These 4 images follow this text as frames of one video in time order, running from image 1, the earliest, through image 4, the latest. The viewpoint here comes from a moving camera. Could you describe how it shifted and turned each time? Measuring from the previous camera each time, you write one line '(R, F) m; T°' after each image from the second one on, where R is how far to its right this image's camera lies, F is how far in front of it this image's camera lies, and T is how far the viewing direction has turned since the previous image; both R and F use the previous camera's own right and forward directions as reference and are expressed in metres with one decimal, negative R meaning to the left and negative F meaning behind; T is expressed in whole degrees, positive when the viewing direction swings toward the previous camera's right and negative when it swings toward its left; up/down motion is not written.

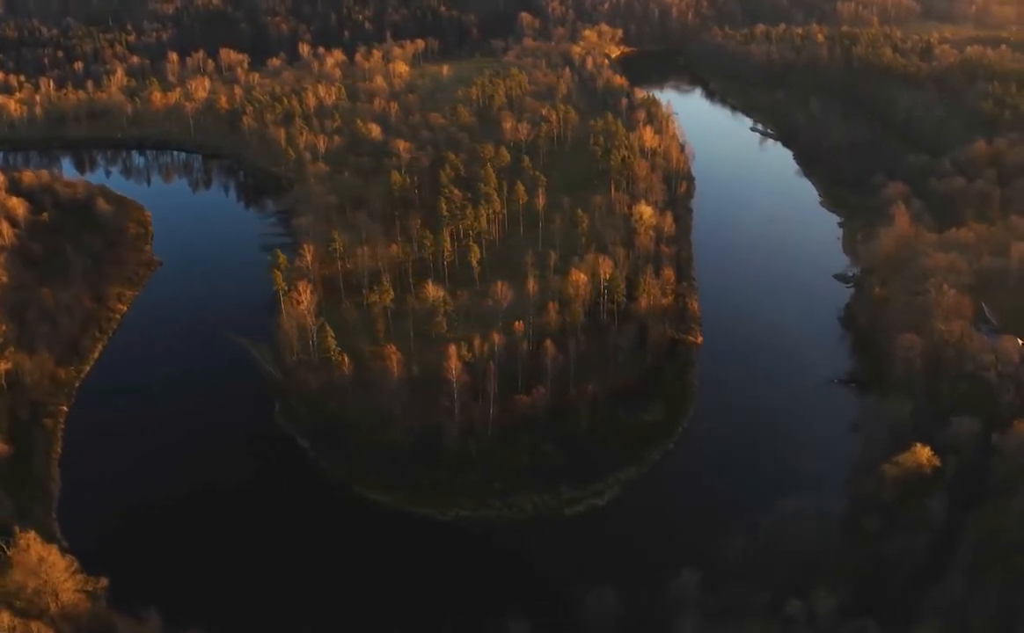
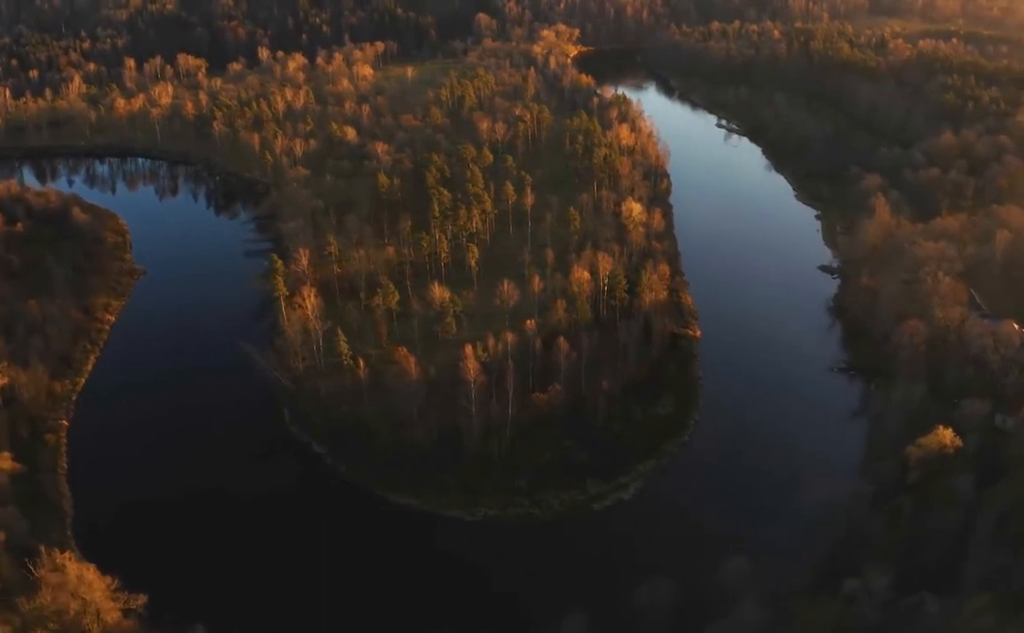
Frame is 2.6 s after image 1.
(-1.3, +0.2) m; +2°
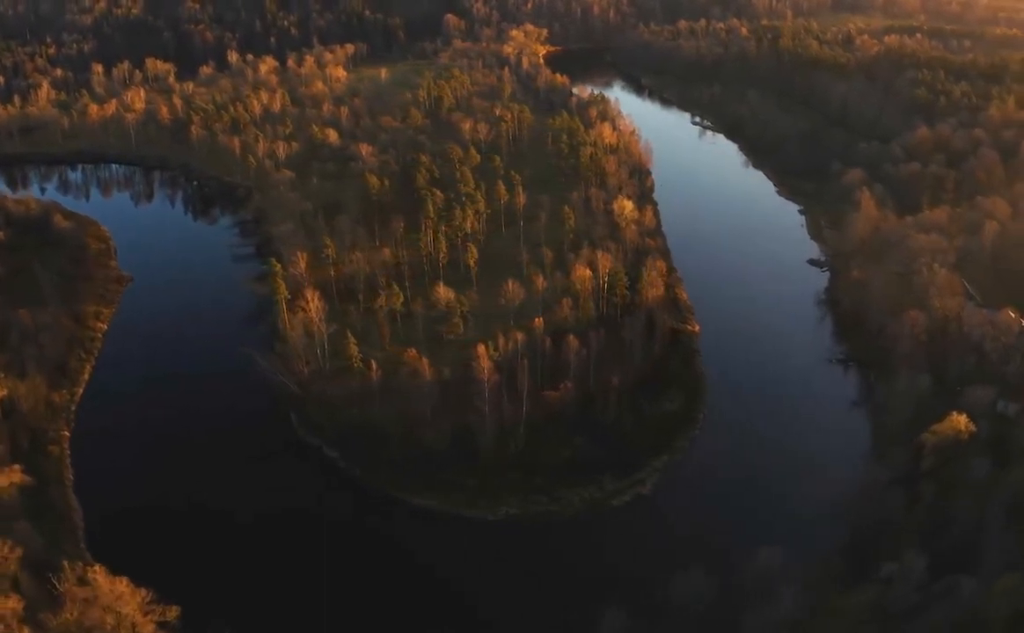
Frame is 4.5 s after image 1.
(-0.9, +0.1) m; +2°
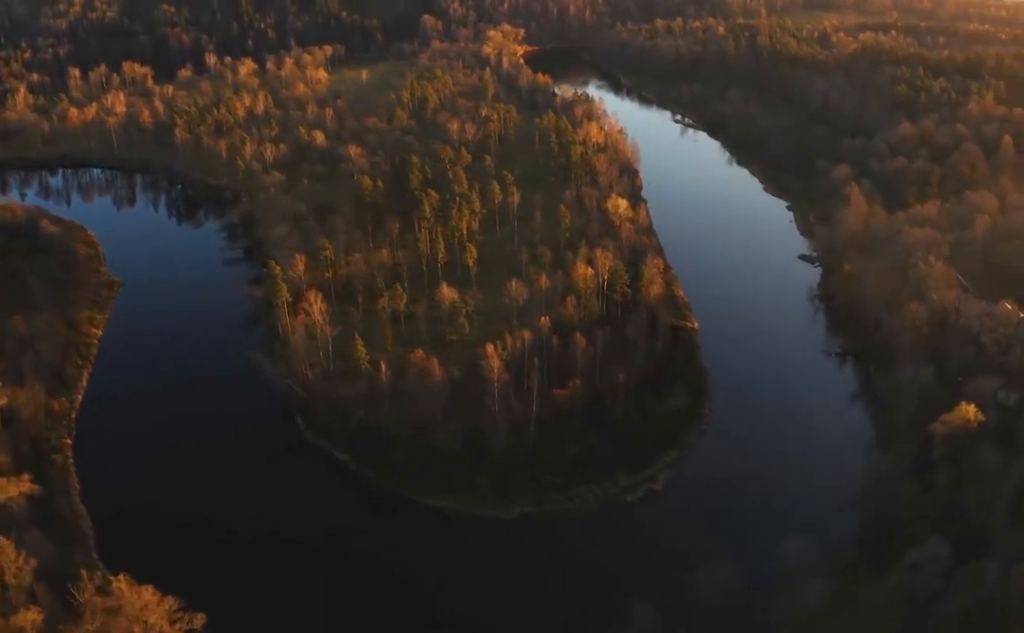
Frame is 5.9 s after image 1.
(-0.7, +0.1) m; +1°
